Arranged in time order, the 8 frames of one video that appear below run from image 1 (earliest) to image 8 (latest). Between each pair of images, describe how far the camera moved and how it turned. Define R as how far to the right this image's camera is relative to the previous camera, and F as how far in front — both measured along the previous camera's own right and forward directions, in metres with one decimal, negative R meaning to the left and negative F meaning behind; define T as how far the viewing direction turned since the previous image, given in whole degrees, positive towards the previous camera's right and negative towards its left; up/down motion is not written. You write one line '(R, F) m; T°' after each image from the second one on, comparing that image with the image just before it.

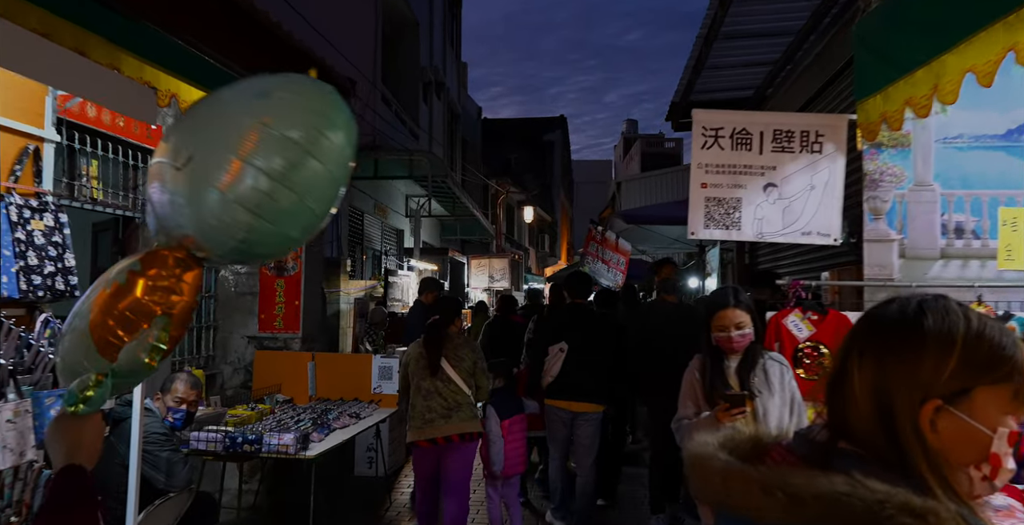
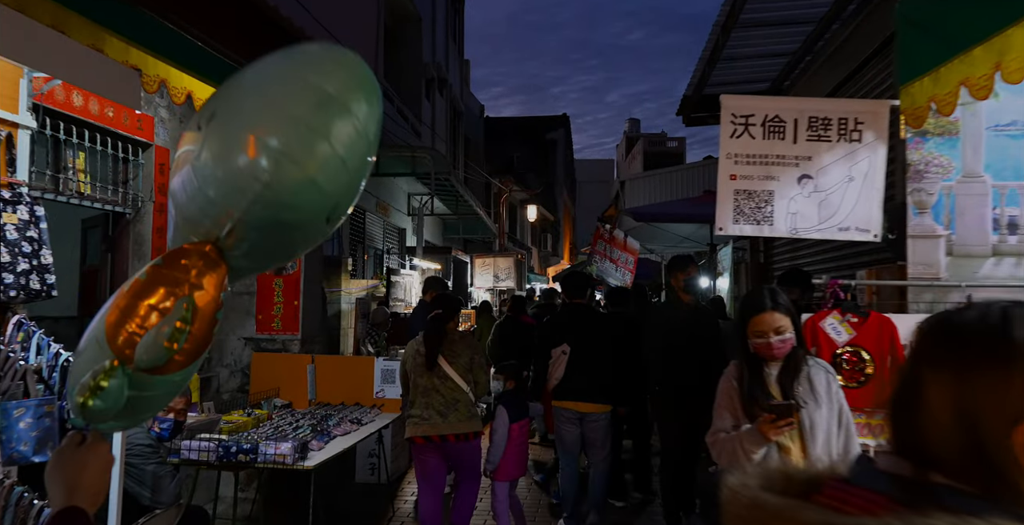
(-0.1, +0.3) m; 0°
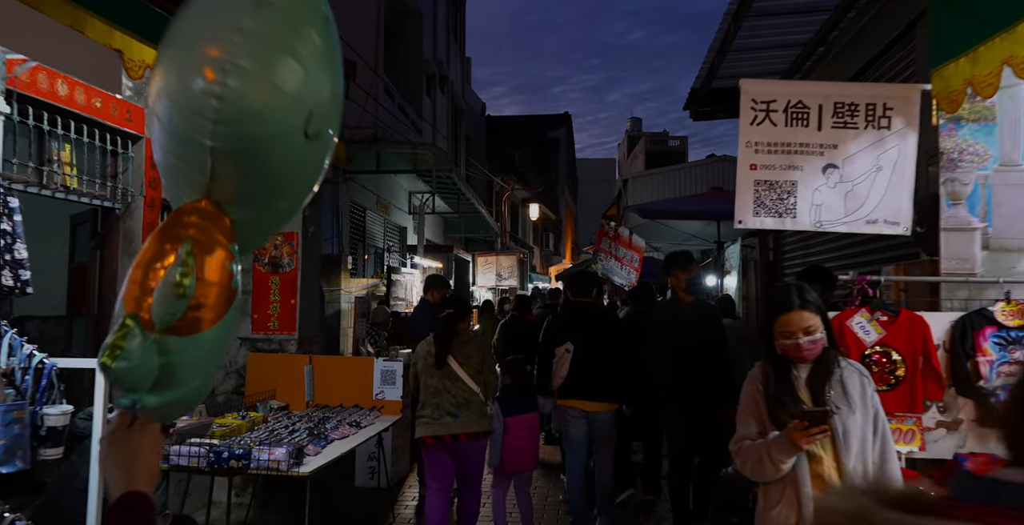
(0.0, +0.2) m; 0°
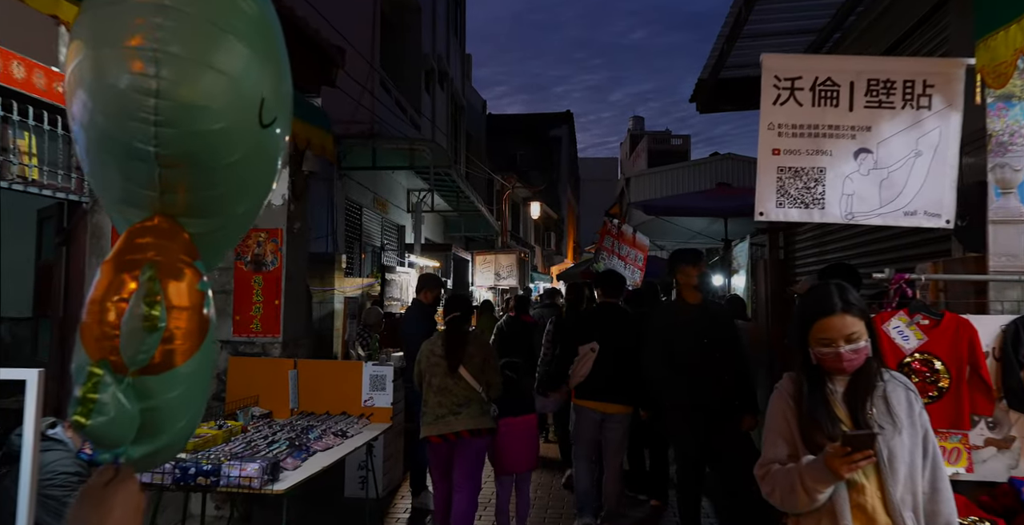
(0.0, +0.4) m; 0°
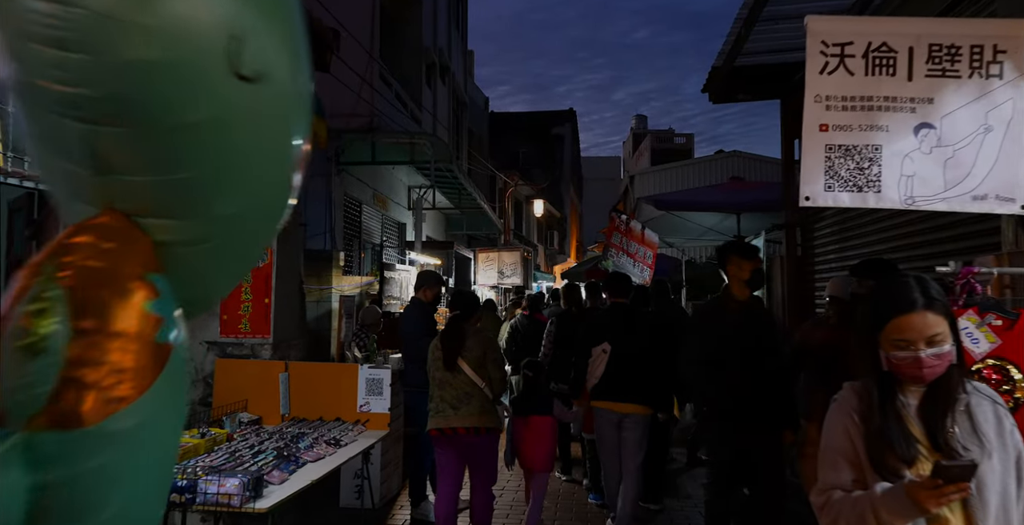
(0.0, +0.4) m; 0°
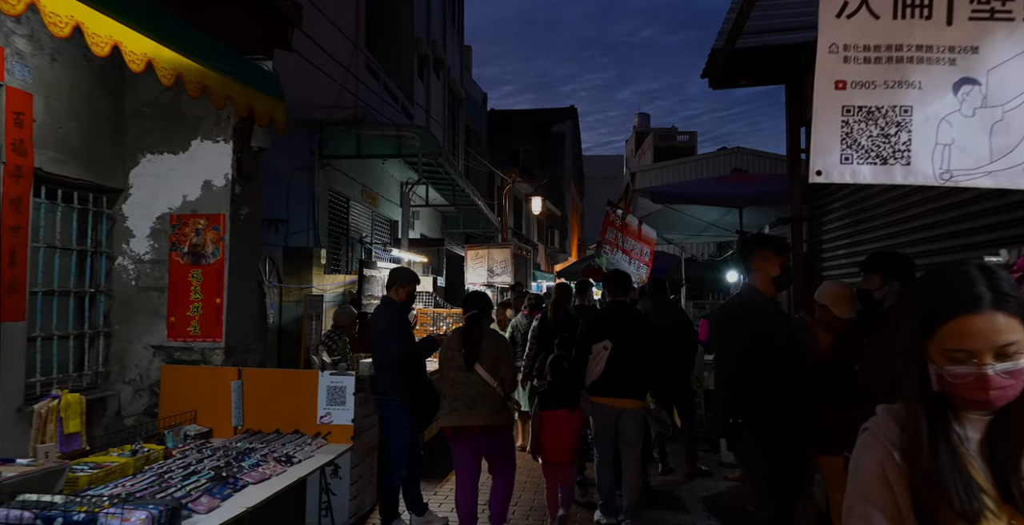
(+0.2, +0.5) m; 0°
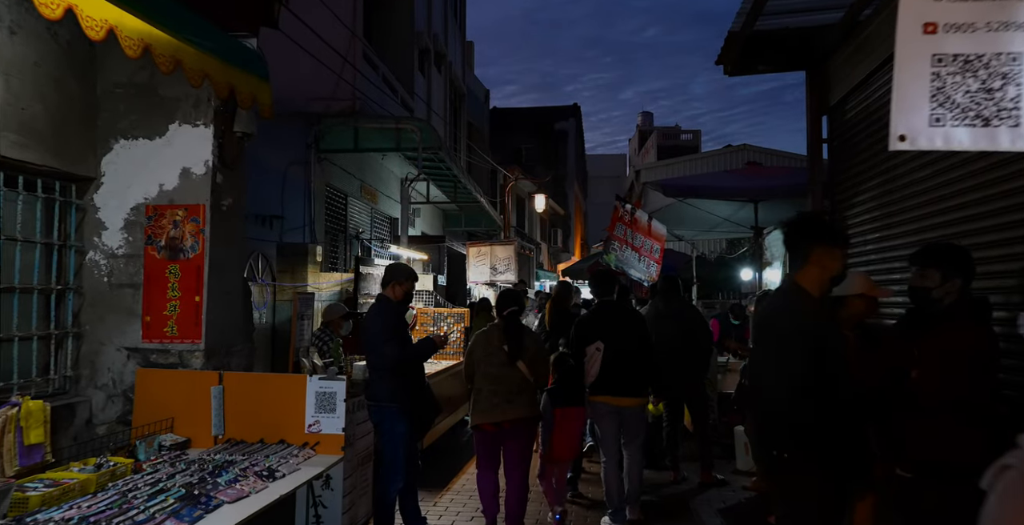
(0.0, +0.4) m; 0°
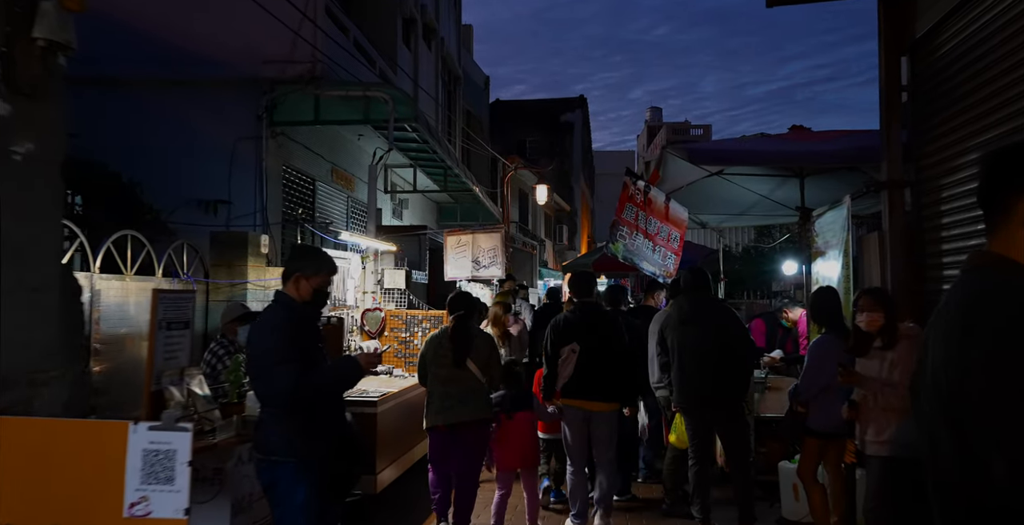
(+0.2, +1.8) m; -1°
